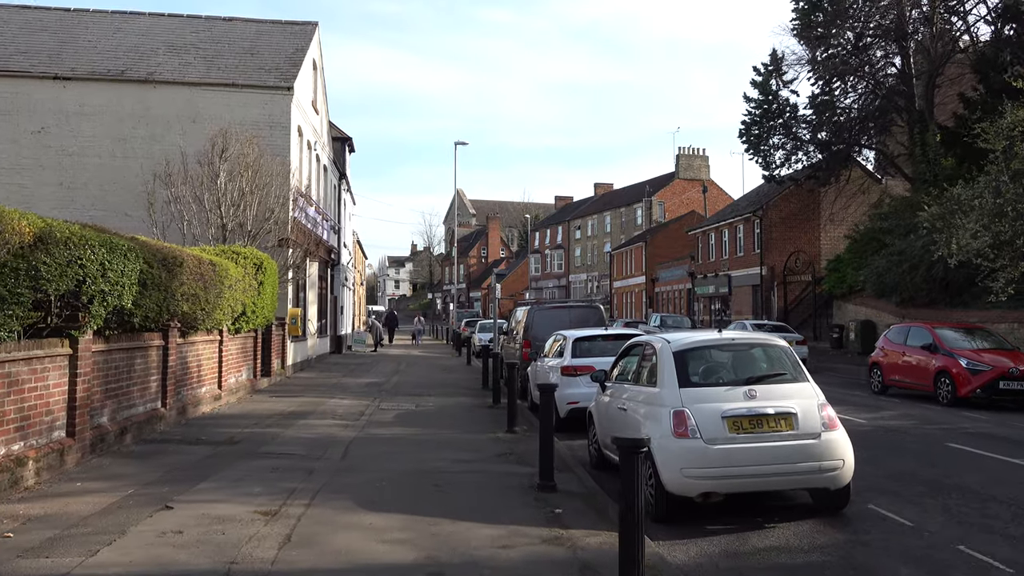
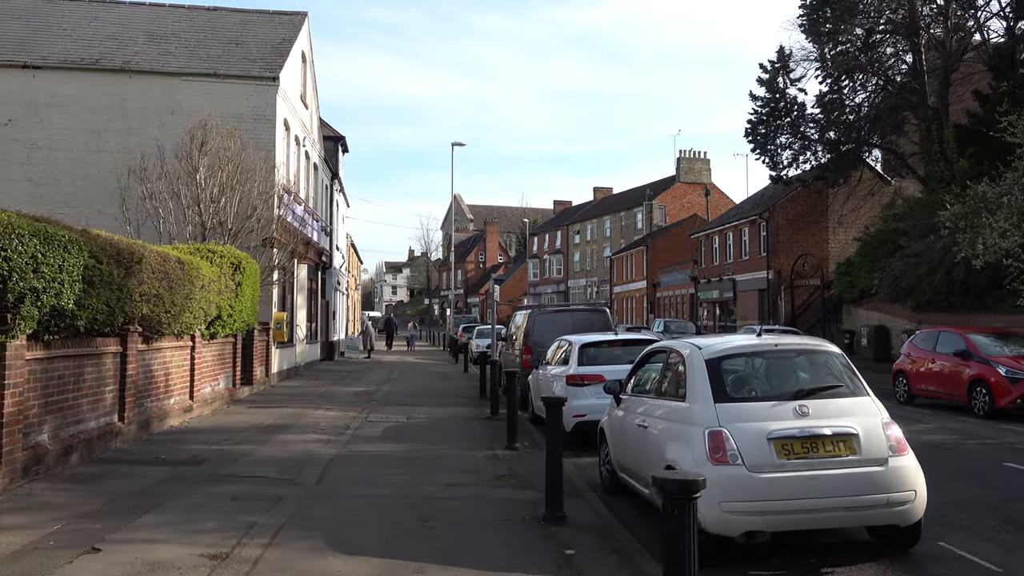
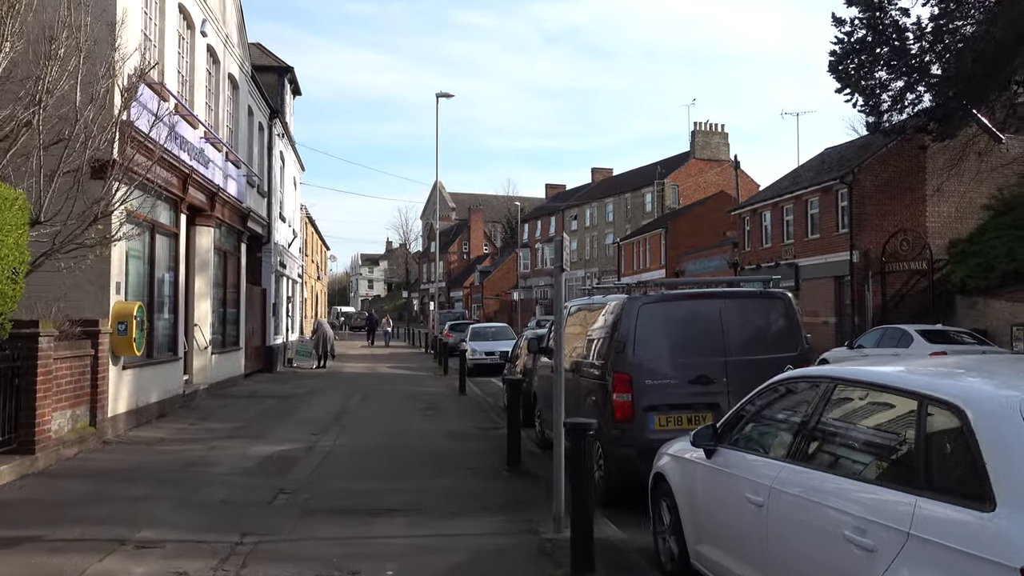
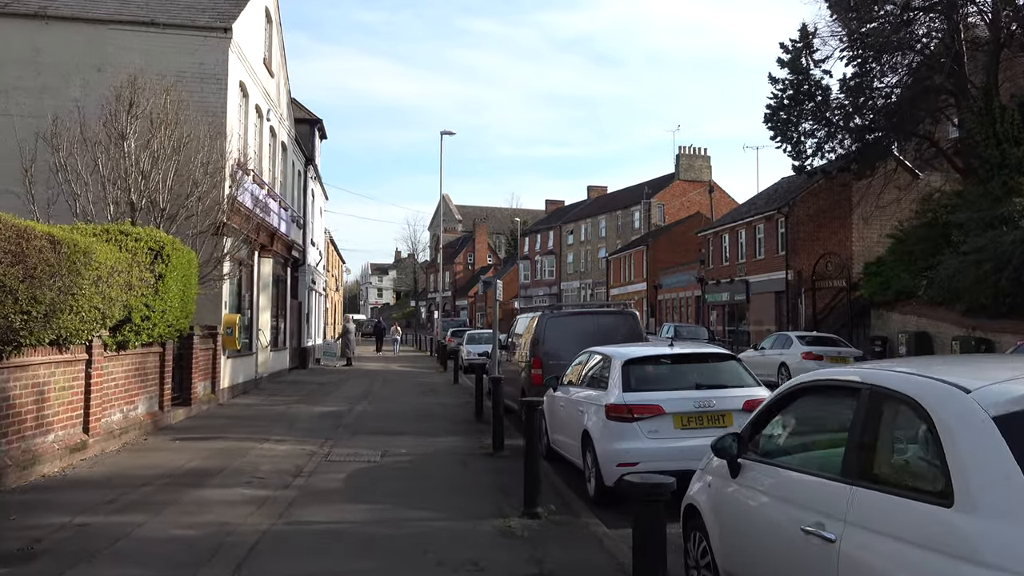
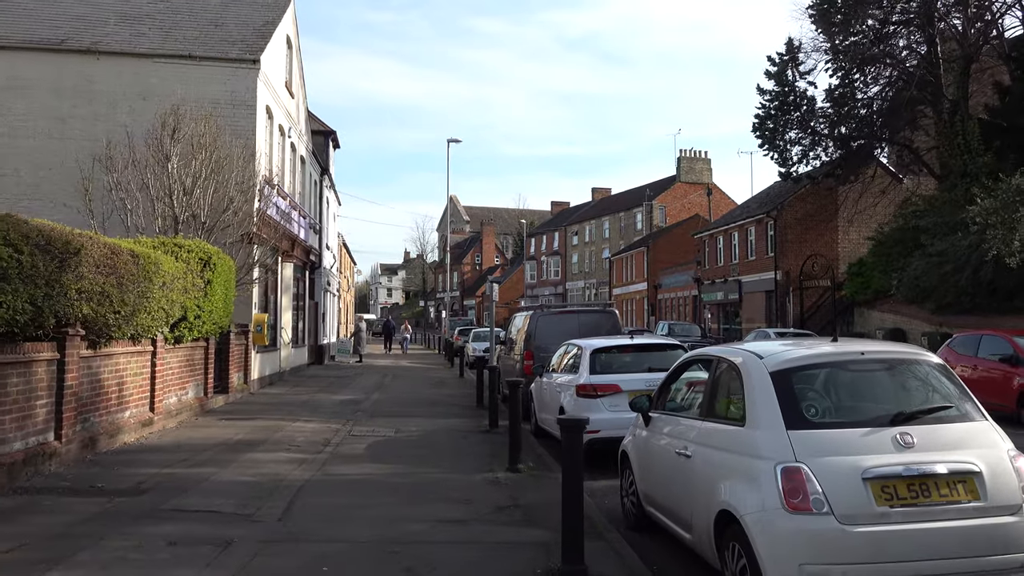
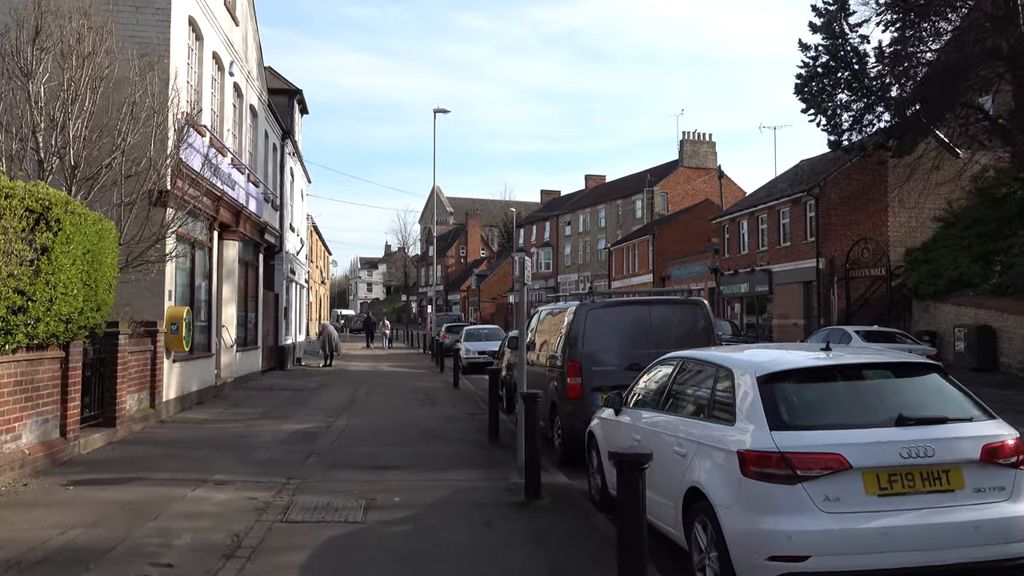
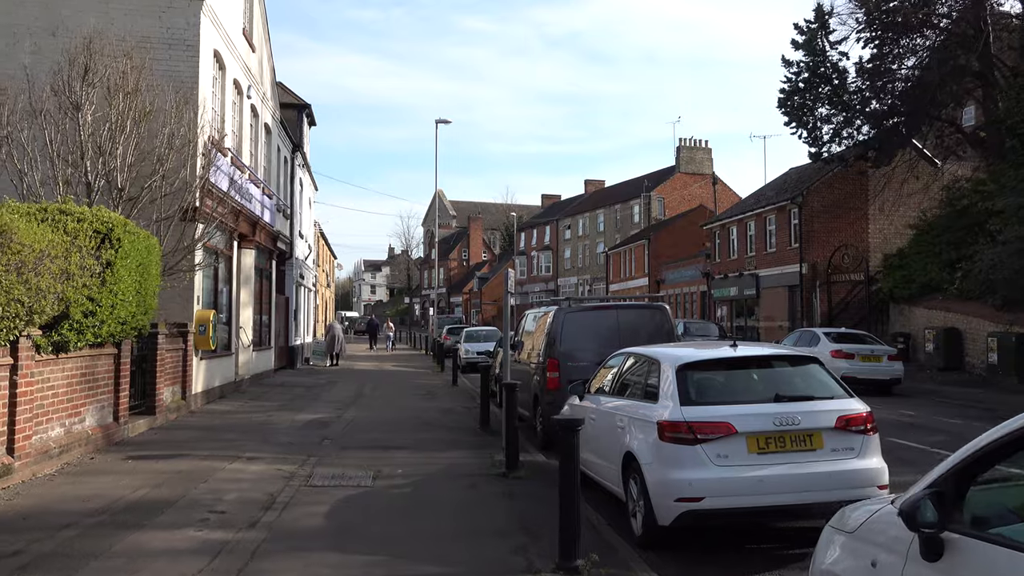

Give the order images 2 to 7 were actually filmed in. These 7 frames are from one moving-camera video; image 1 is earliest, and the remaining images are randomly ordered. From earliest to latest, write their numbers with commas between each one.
2, 5, 4, 7, 6, 3
